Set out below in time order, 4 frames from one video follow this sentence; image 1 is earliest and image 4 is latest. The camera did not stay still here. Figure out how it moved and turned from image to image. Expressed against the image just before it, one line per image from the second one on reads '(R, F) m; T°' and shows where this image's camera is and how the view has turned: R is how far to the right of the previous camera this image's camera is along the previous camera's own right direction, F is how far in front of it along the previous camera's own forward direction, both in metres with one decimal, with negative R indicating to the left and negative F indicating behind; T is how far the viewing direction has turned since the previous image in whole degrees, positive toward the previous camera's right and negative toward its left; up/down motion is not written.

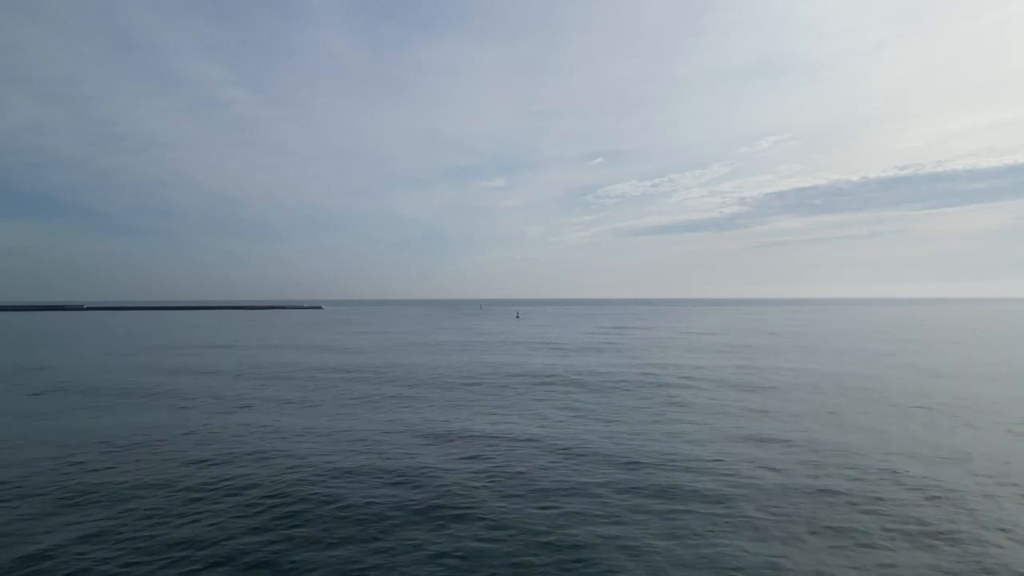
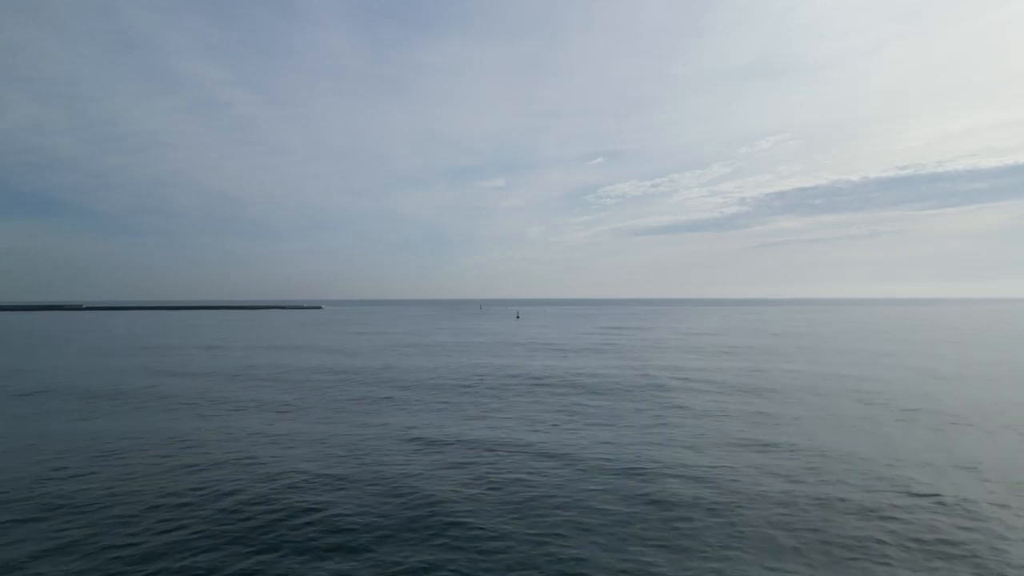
(-1.5, -1.8) m; 0°
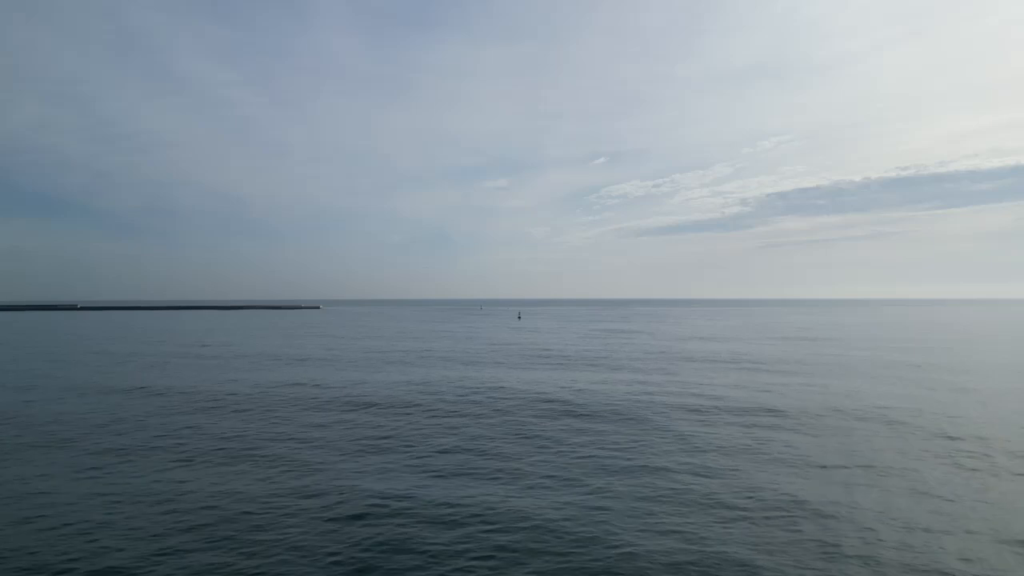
(+0.3, +1.2) m; 0°
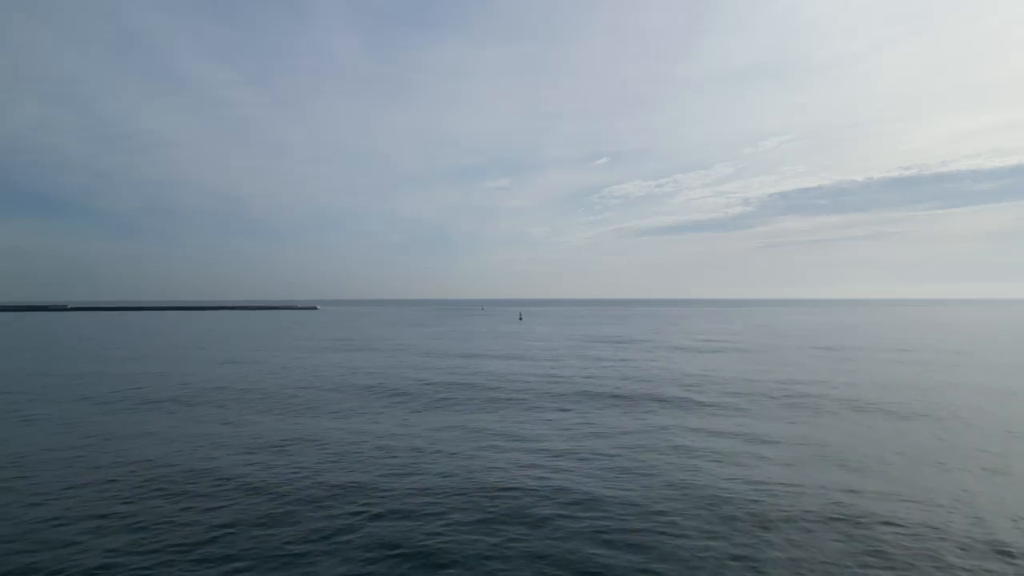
(-0.1, +0.7) m; 0°
